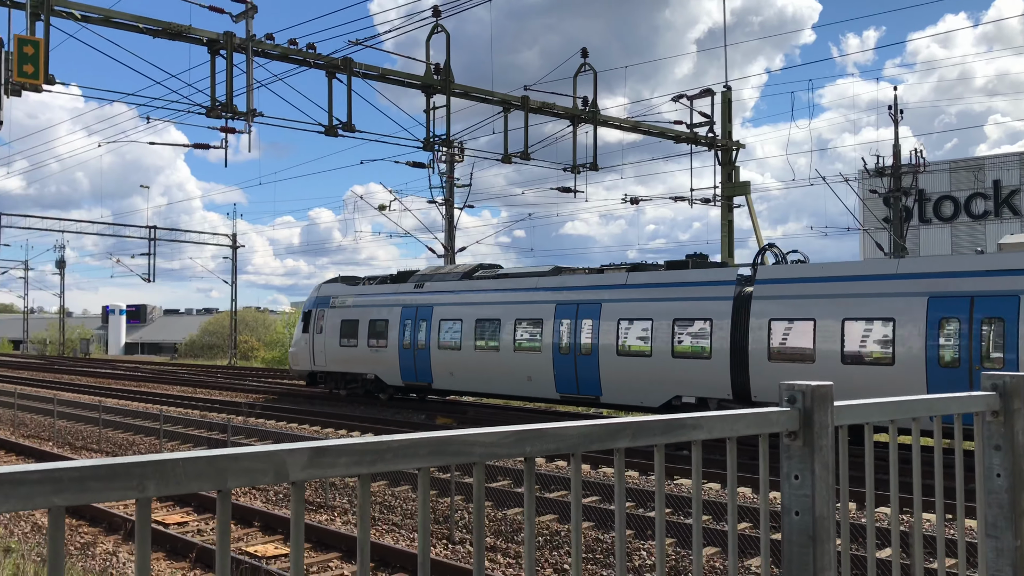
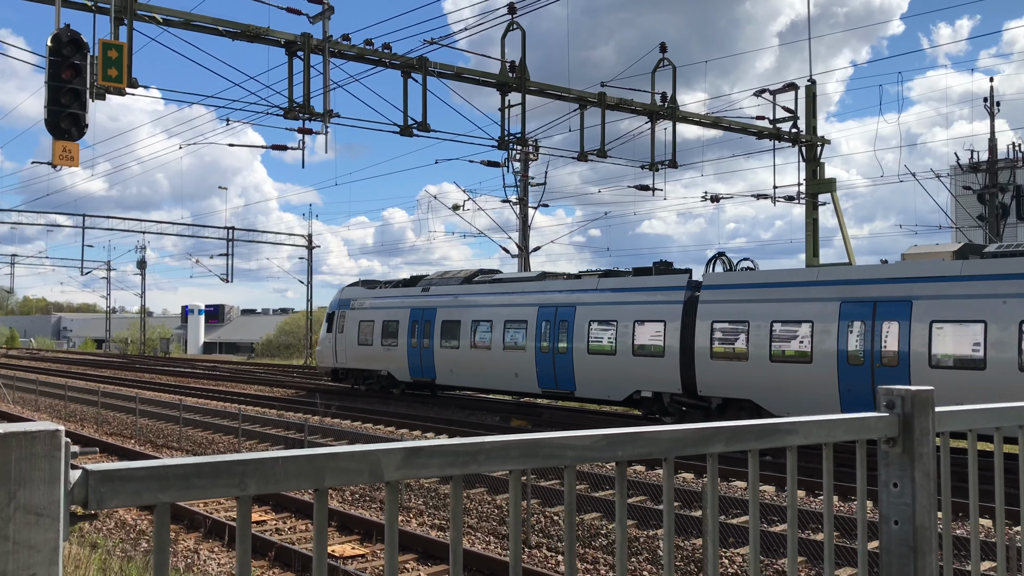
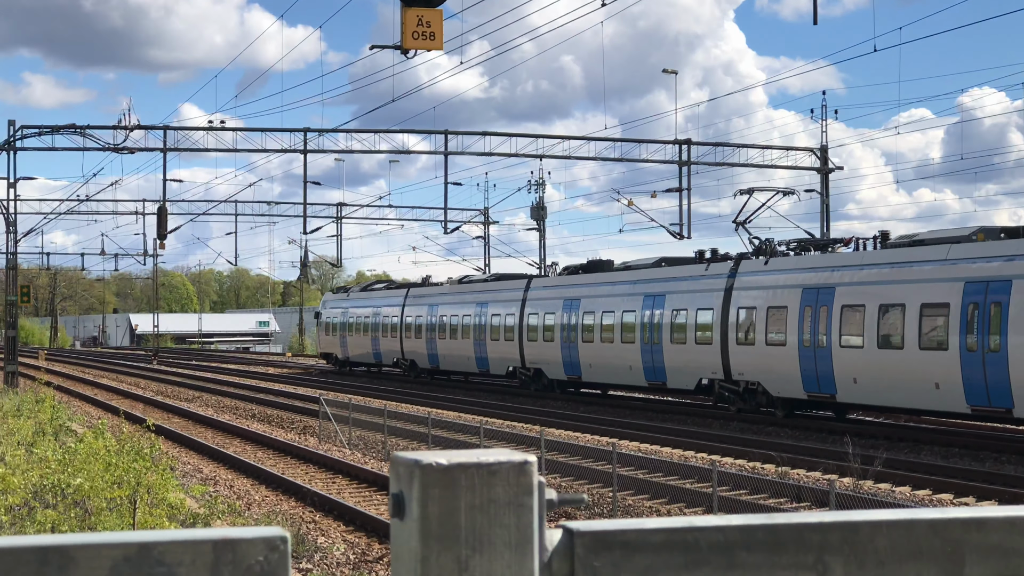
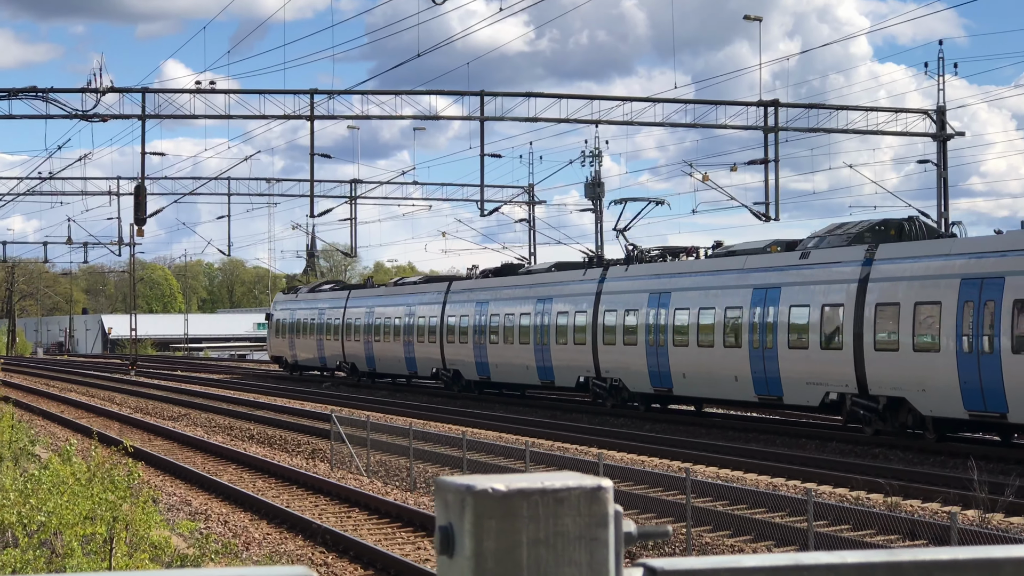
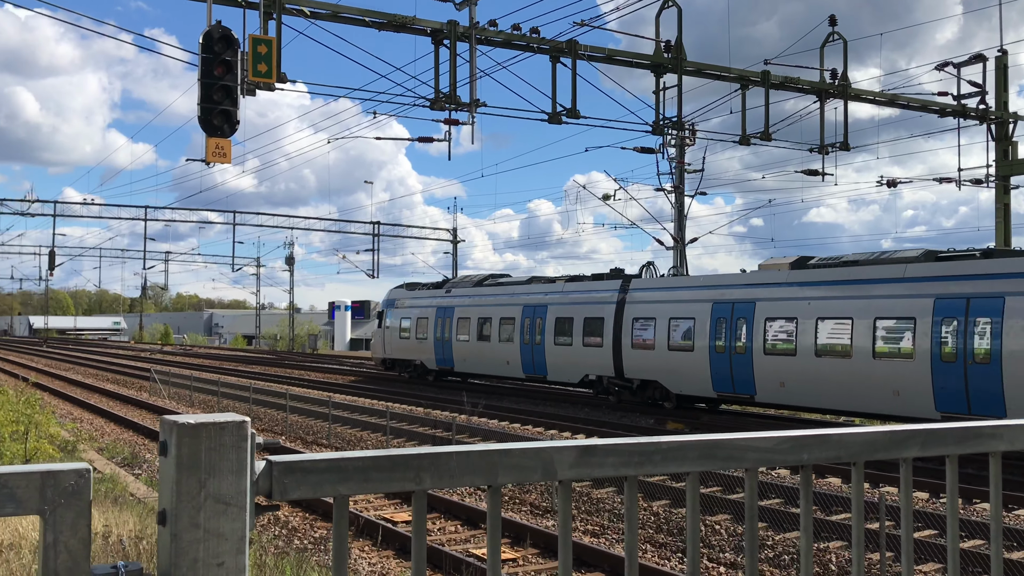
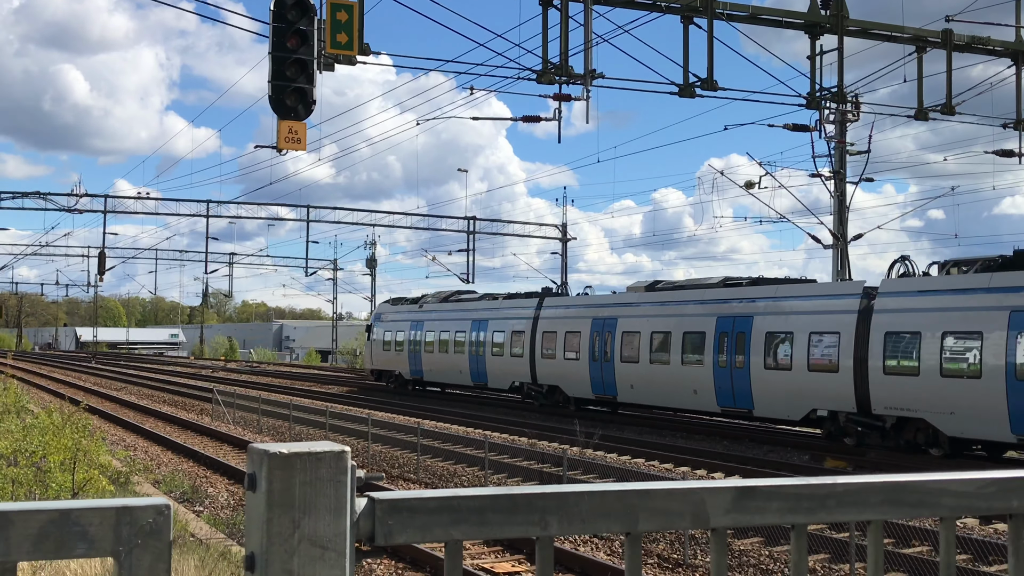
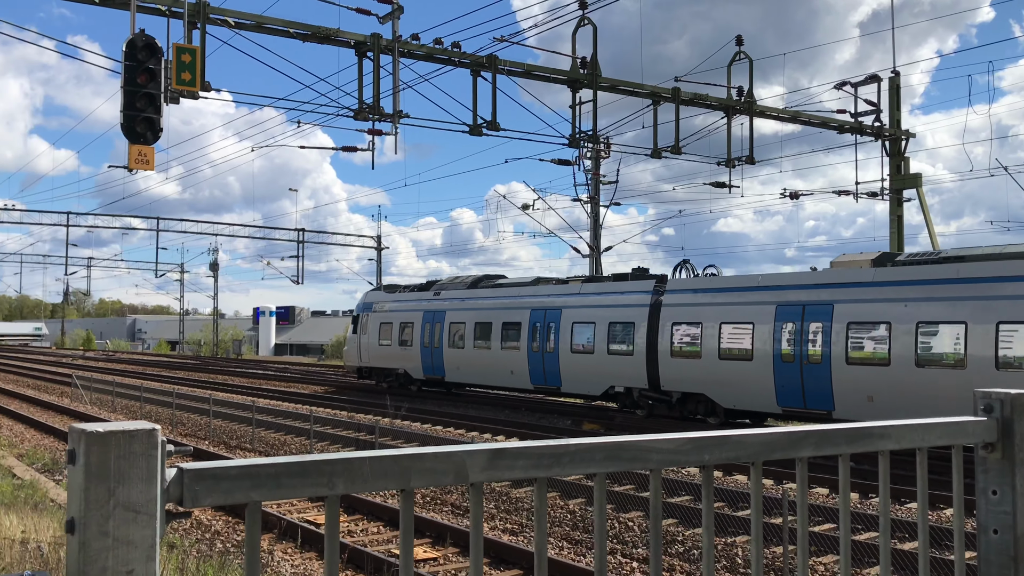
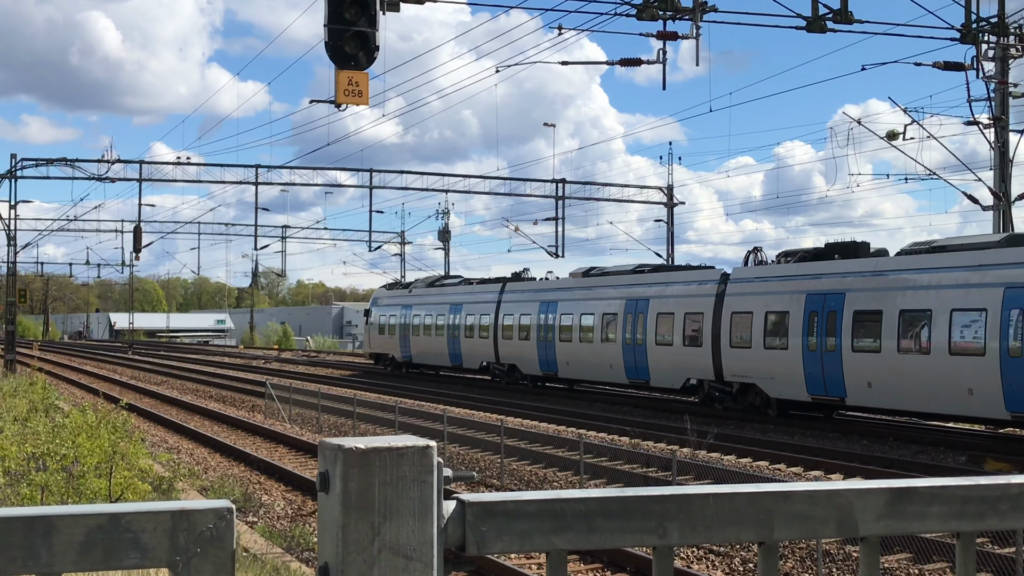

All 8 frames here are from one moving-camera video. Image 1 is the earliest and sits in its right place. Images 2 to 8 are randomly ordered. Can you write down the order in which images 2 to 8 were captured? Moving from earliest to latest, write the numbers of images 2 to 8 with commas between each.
2, 7, 5, 6, 8, 3, 4
